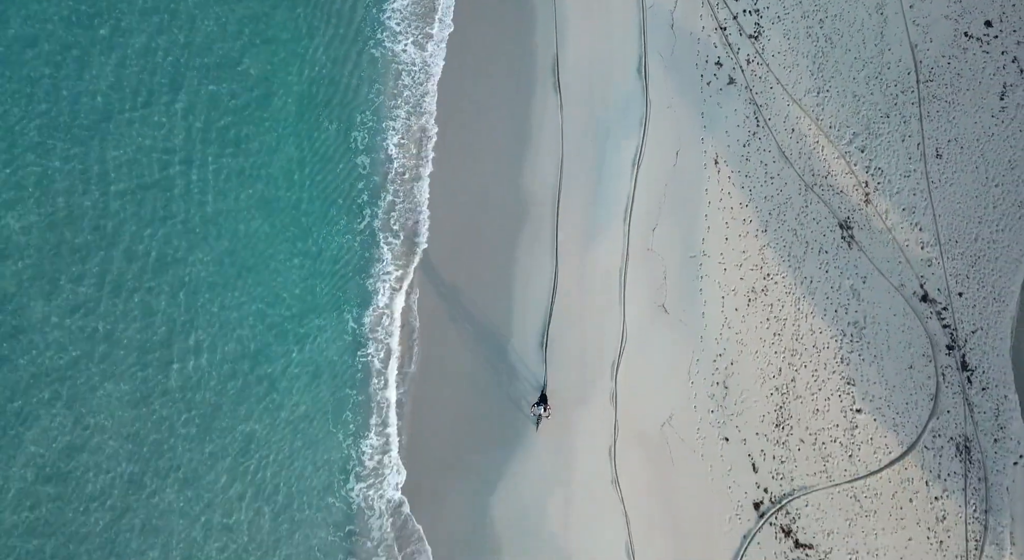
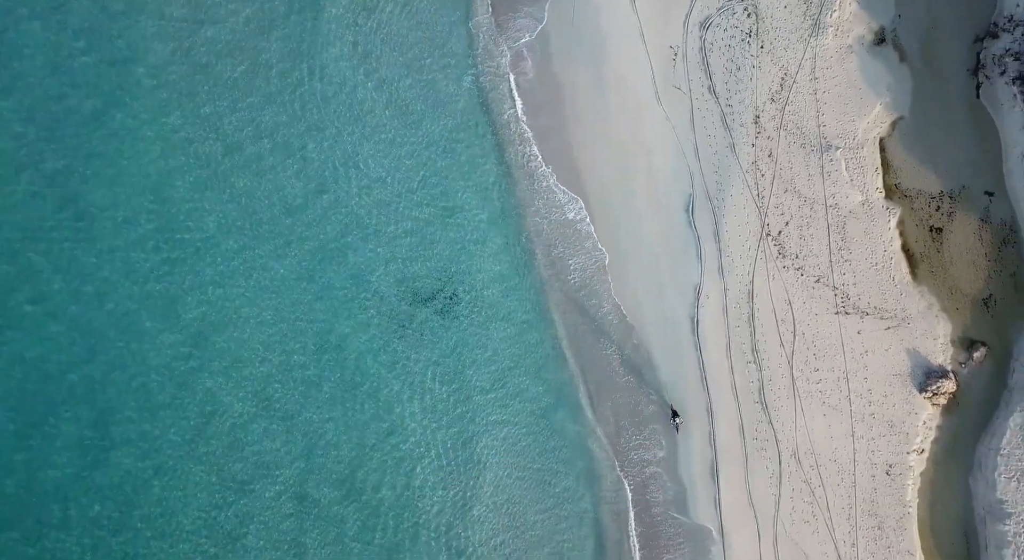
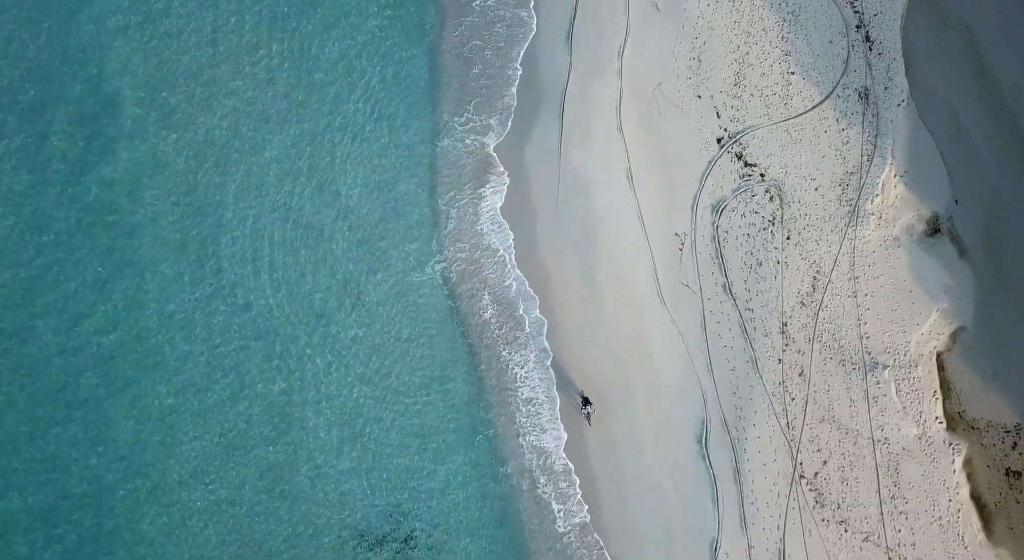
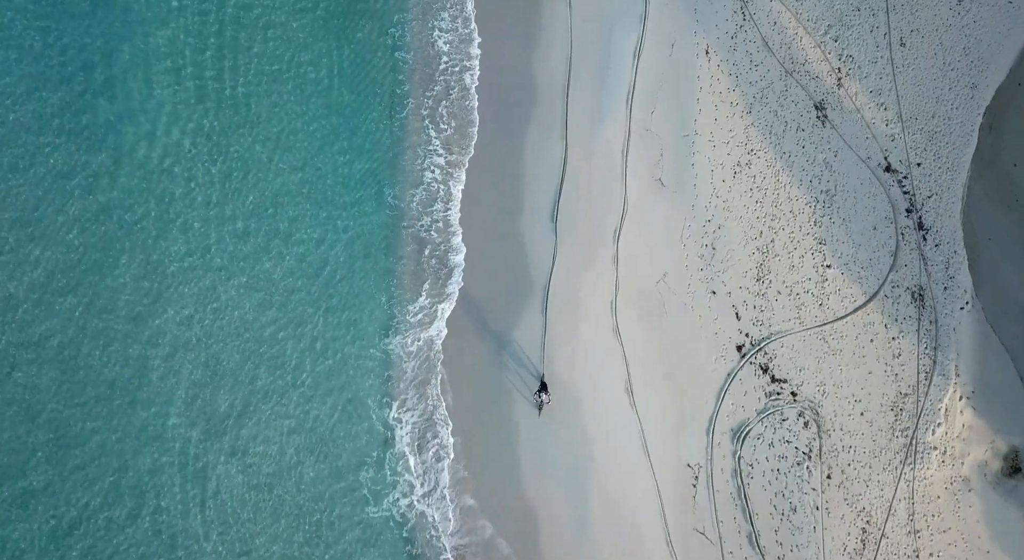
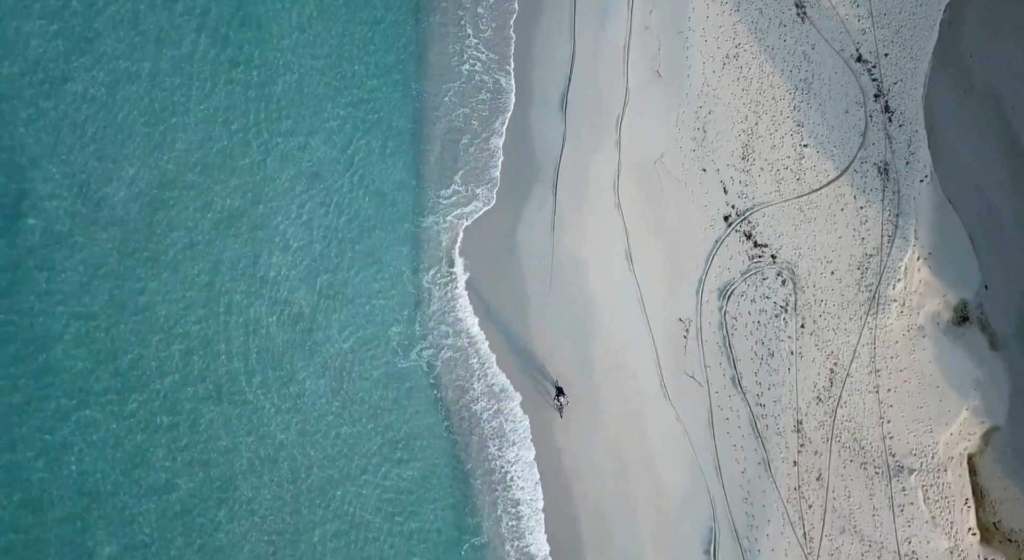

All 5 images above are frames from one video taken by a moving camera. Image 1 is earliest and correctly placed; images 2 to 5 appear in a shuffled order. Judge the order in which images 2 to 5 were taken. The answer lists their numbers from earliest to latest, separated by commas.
4, 5, 3, 2
